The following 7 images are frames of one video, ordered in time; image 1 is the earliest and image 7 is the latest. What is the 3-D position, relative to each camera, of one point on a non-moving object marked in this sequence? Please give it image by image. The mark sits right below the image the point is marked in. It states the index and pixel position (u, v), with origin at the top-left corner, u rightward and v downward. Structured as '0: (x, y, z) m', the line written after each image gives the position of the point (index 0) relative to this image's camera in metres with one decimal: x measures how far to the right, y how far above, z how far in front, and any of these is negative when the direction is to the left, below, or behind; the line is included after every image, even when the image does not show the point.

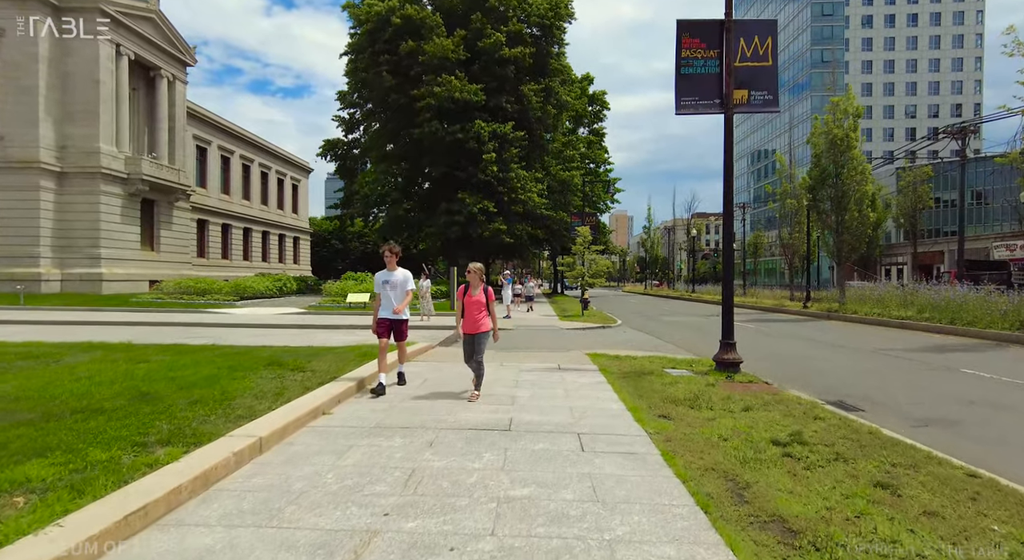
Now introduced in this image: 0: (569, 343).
0: (+1.4, -1.6, +14.0) m
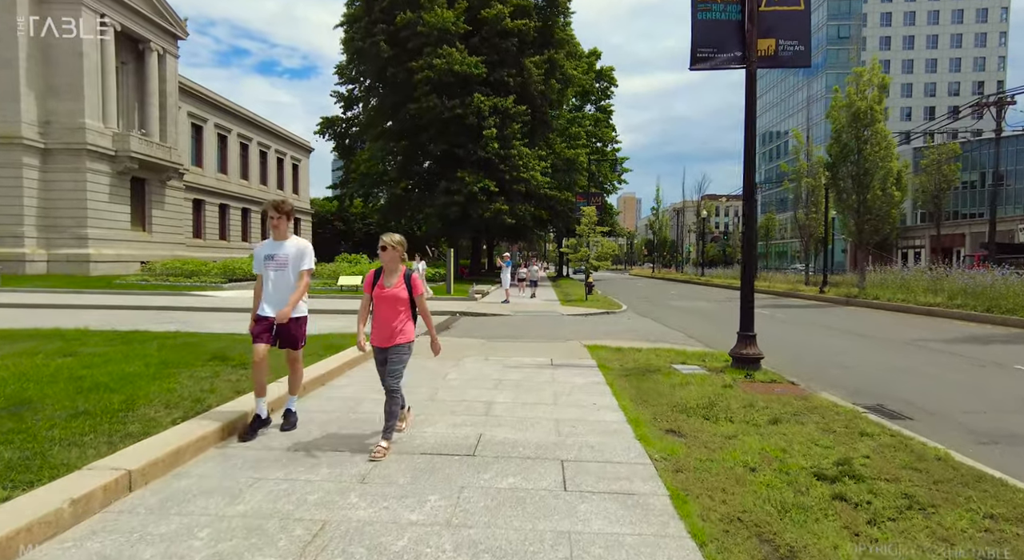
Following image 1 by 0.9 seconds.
0: (+1.2, -1.2, +12.9) m
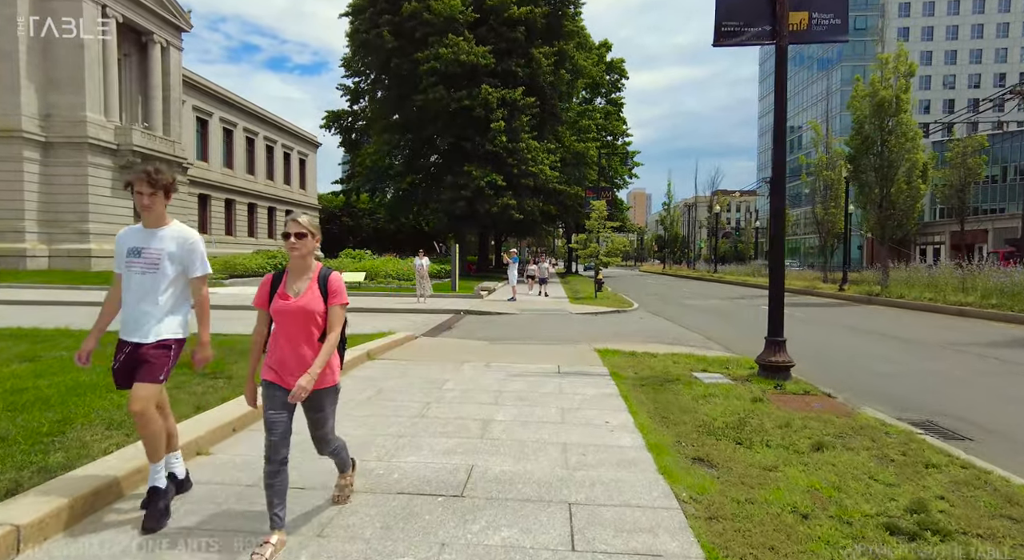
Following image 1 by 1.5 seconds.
0: (+1.4, -1.1, +12.2) m
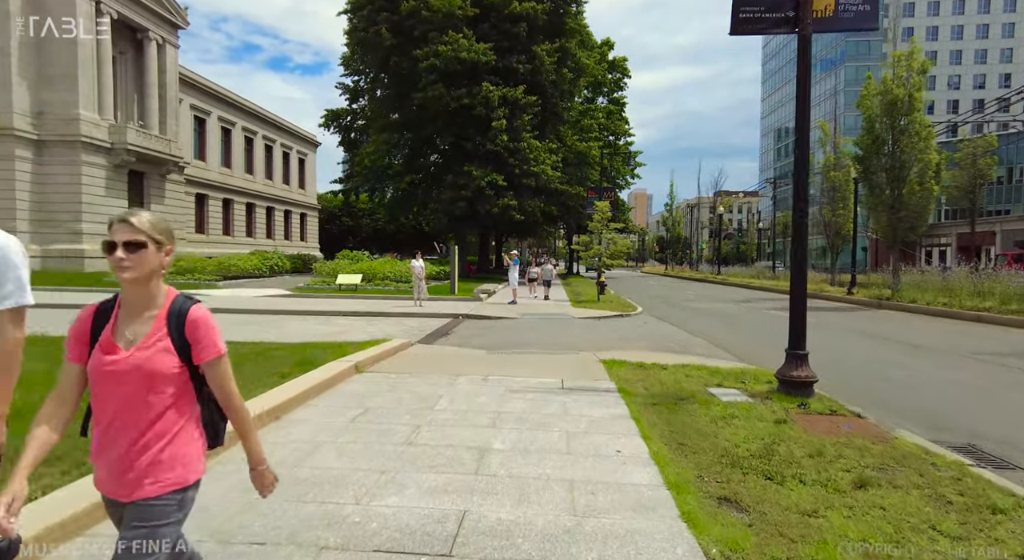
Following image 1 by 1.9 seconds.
0: (+1.4, -1.2, +11.6) m
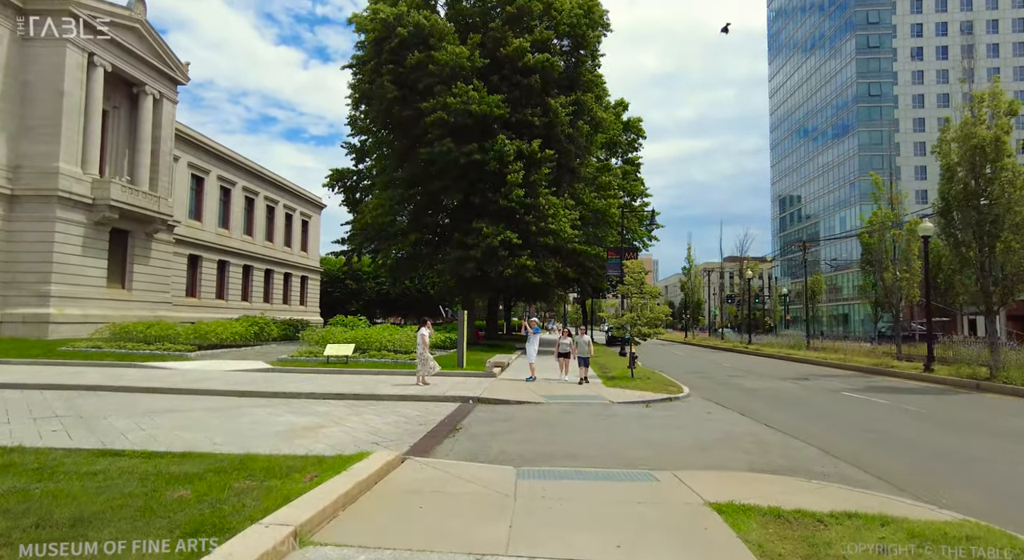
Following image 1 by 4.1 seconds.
0: (+1.8, -2.4, +8.4) m
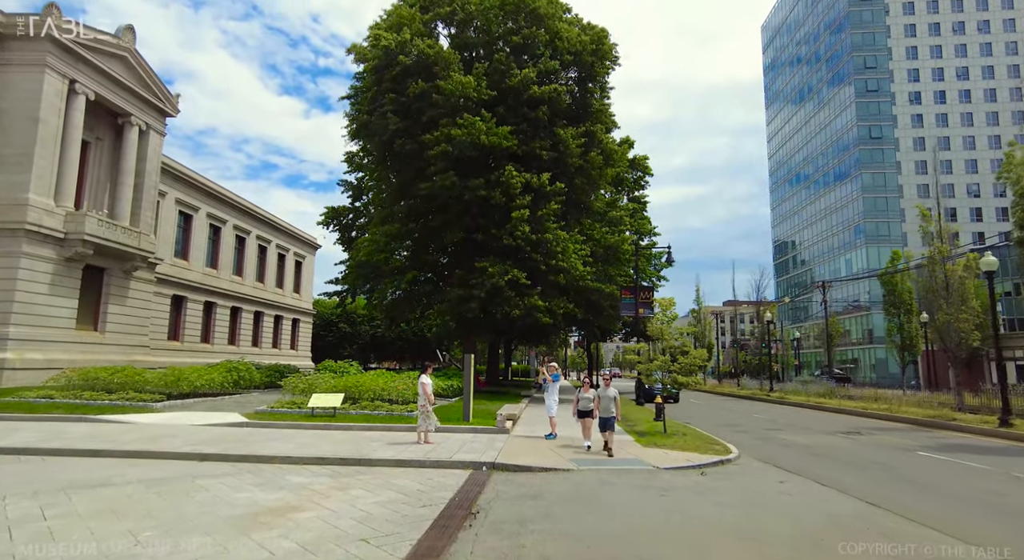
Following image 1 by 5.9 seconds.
0: (+2.3, -2.8, +6.0) m
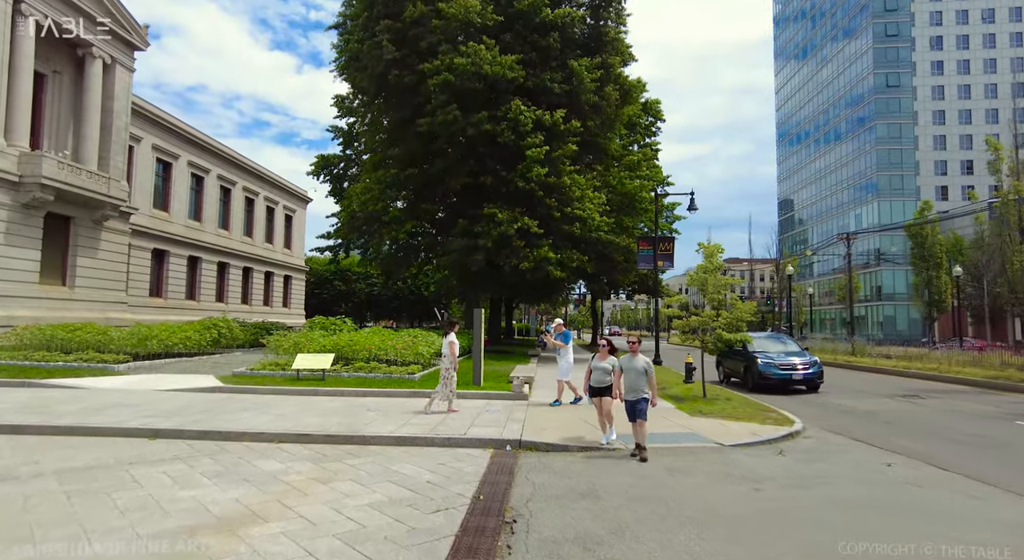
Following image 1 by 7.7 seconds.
0: (+2.8, -2.1, +3.9) m
